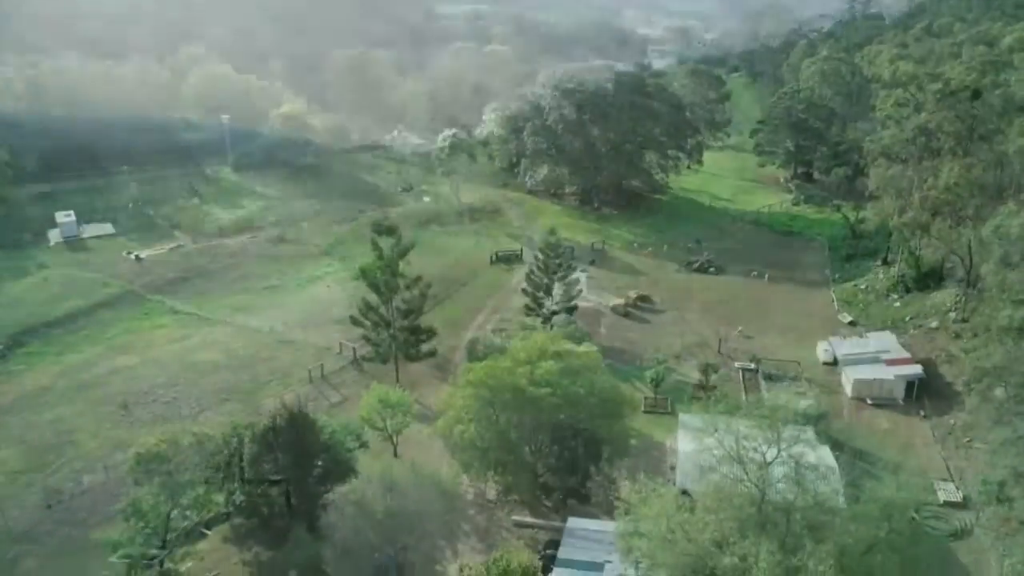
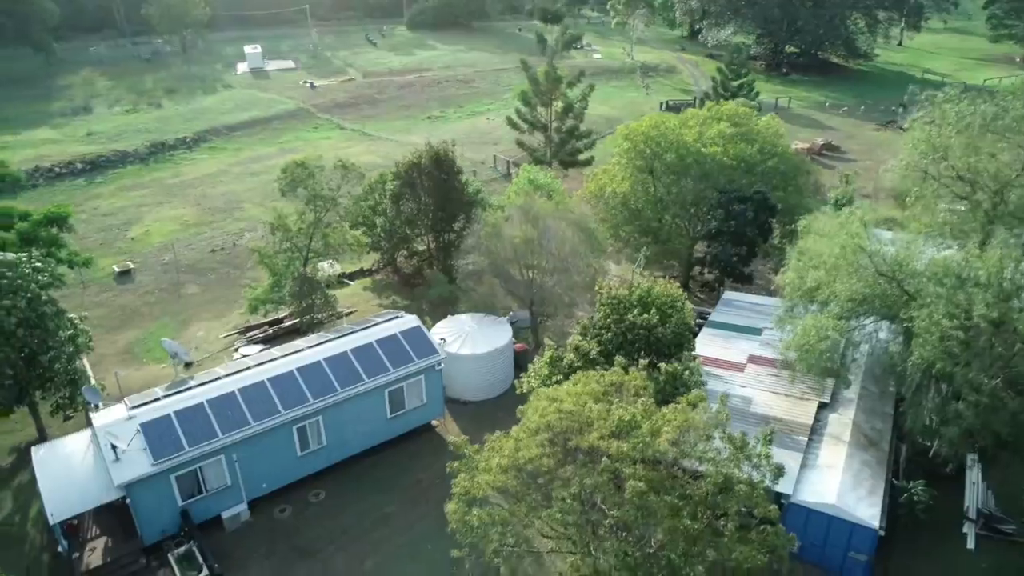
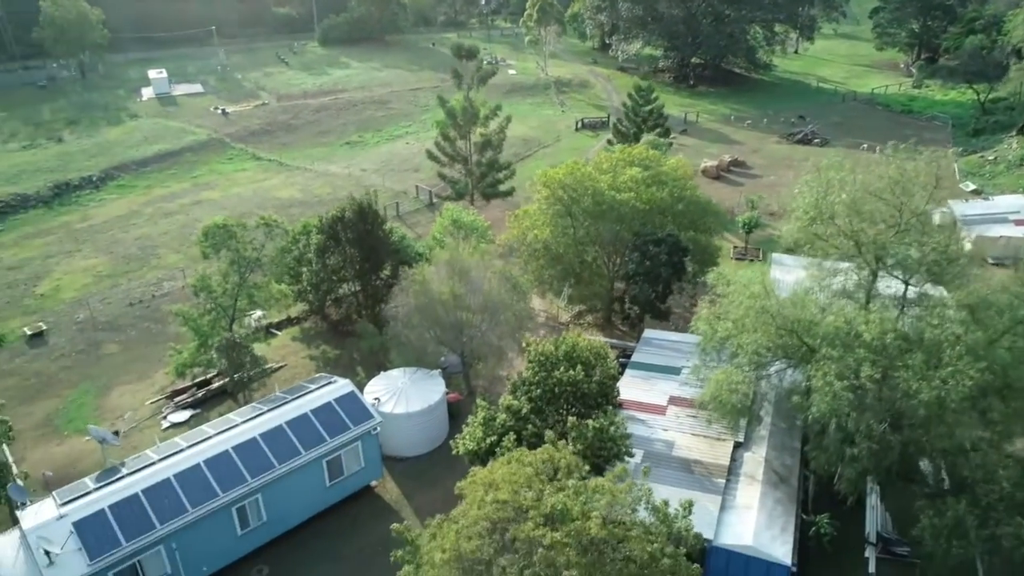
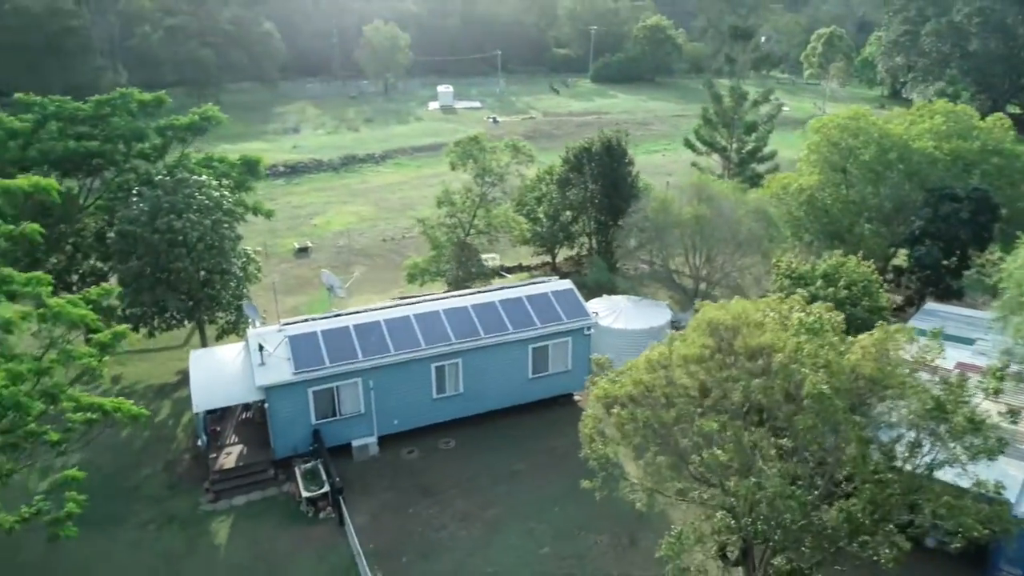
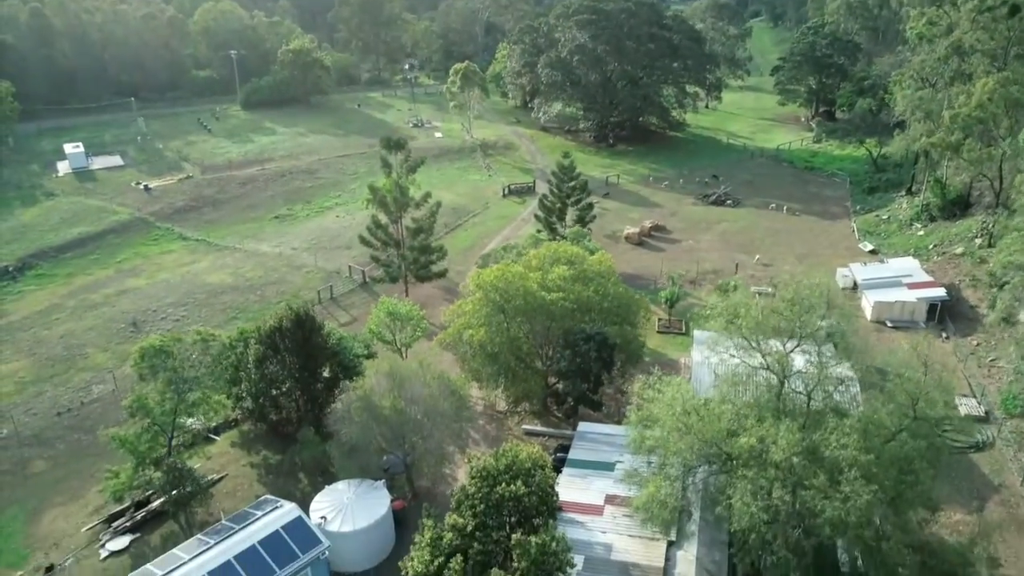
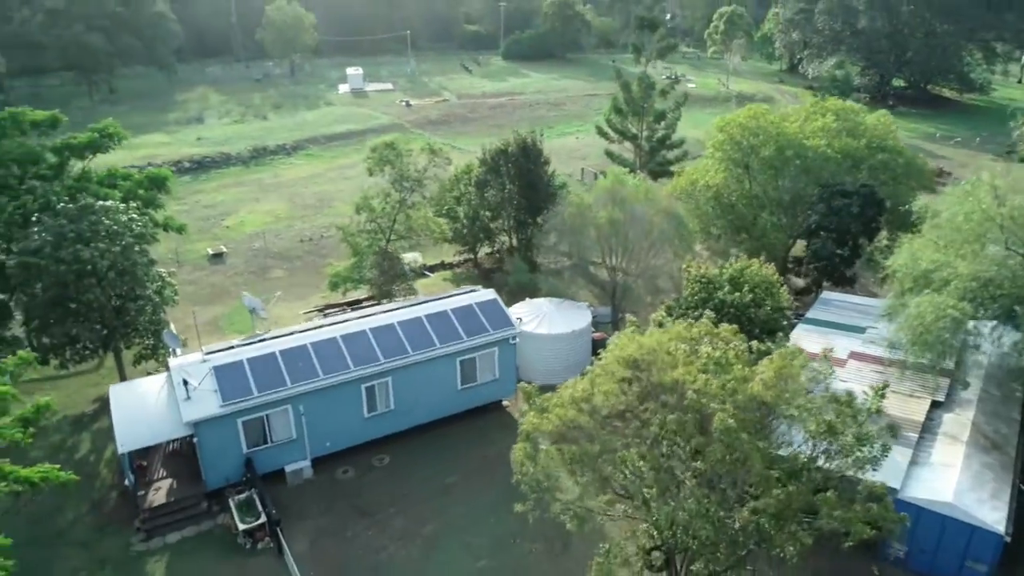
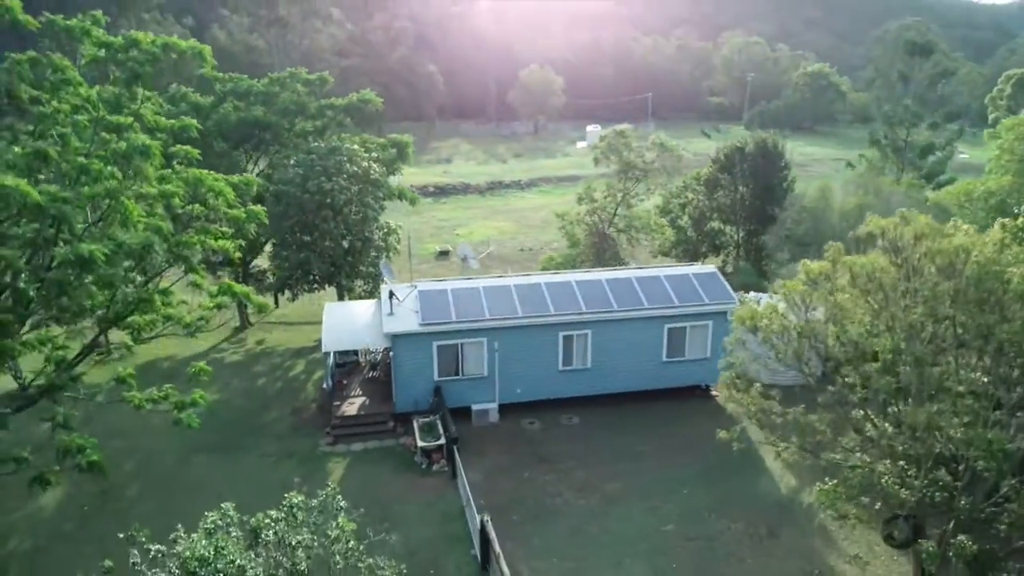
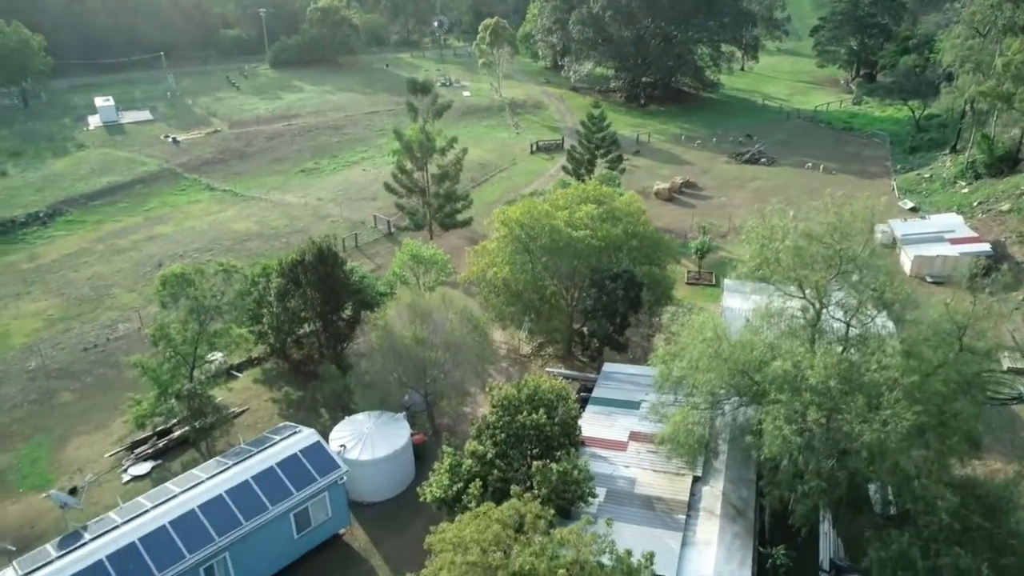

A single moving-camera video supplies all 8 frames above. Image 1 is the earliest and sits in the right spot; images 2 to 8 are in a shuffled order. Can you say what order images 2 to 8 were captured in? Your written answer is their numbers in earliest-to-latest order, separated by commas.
5, 8, 3, 2, 6, 4, 7
